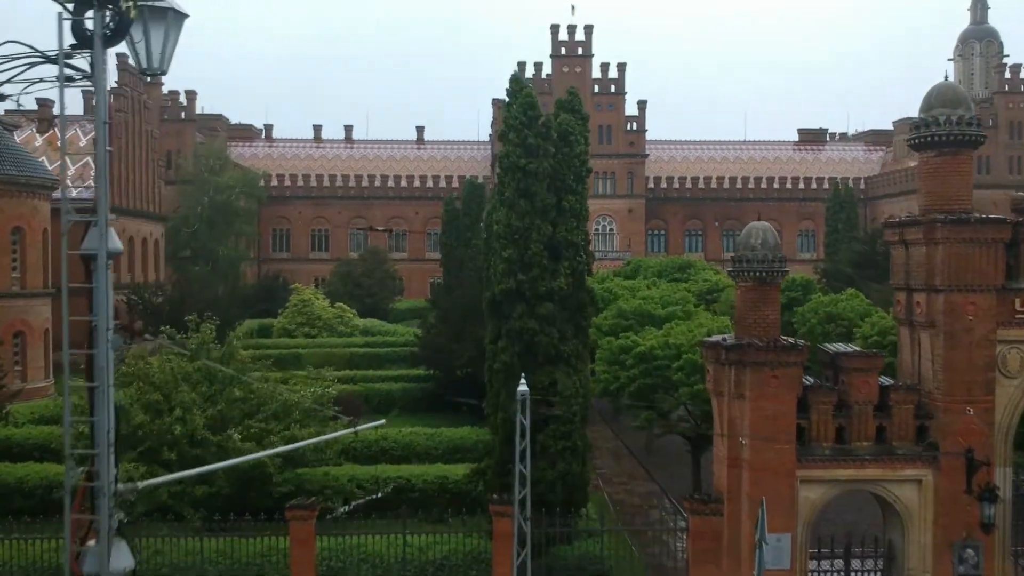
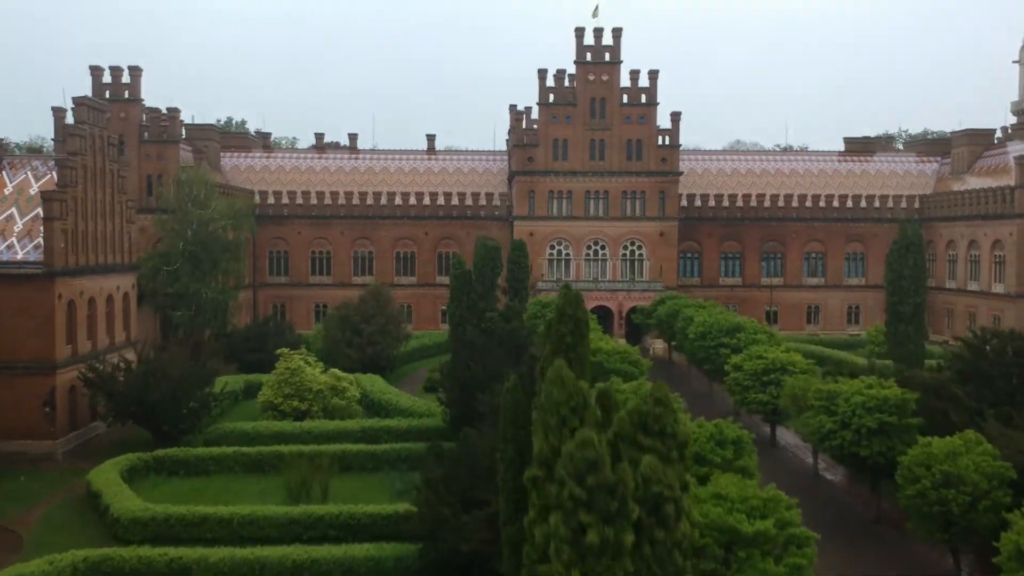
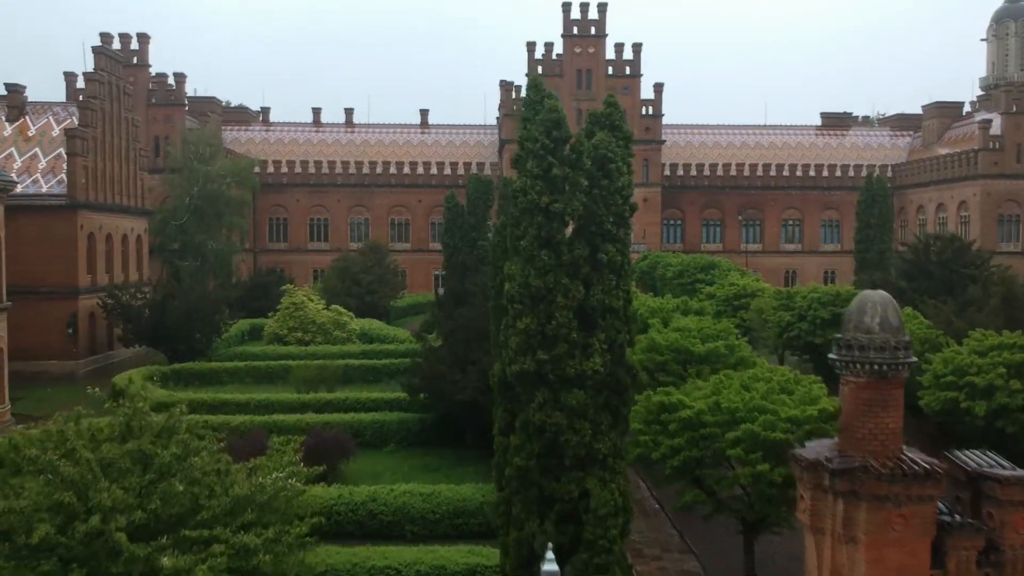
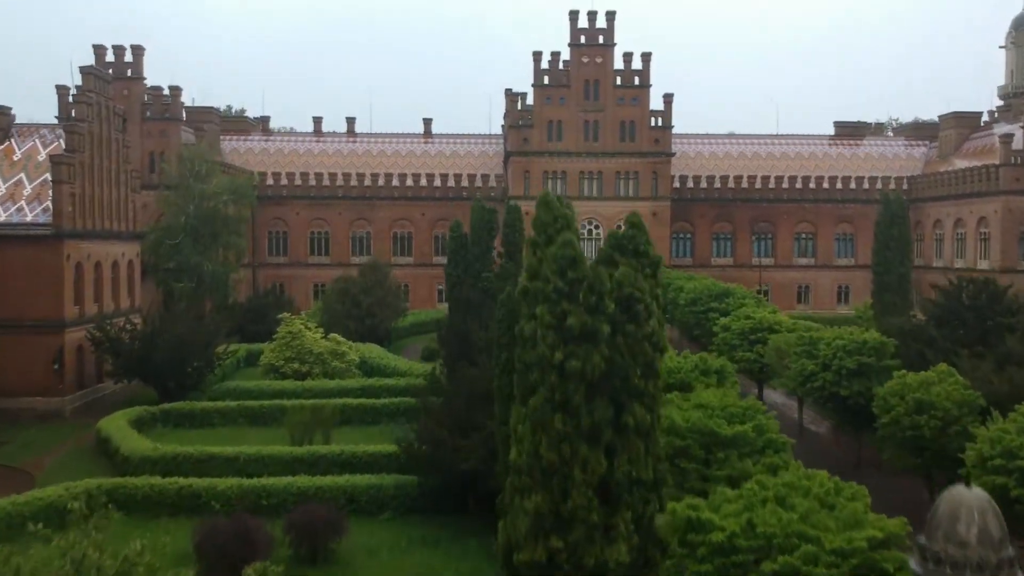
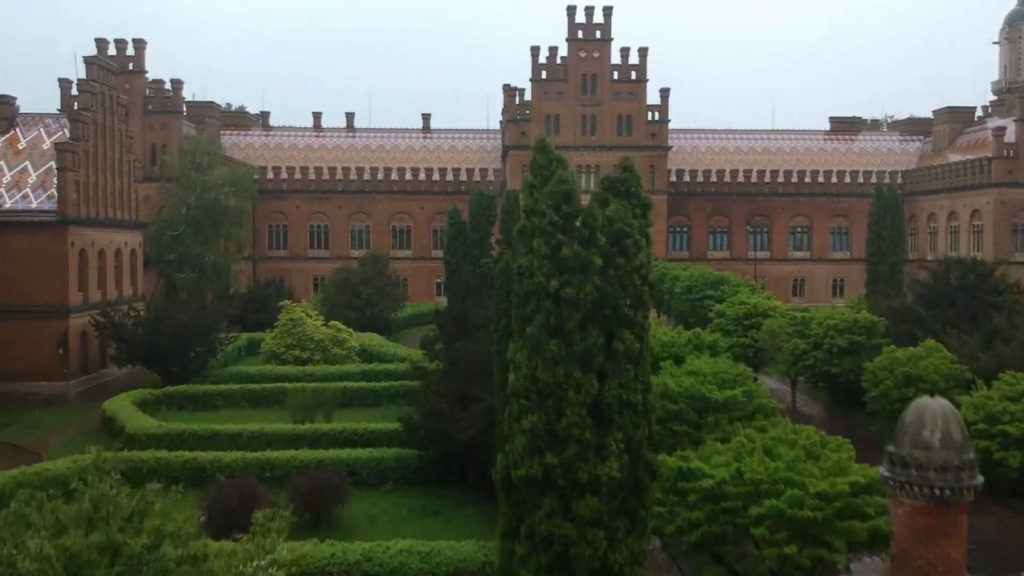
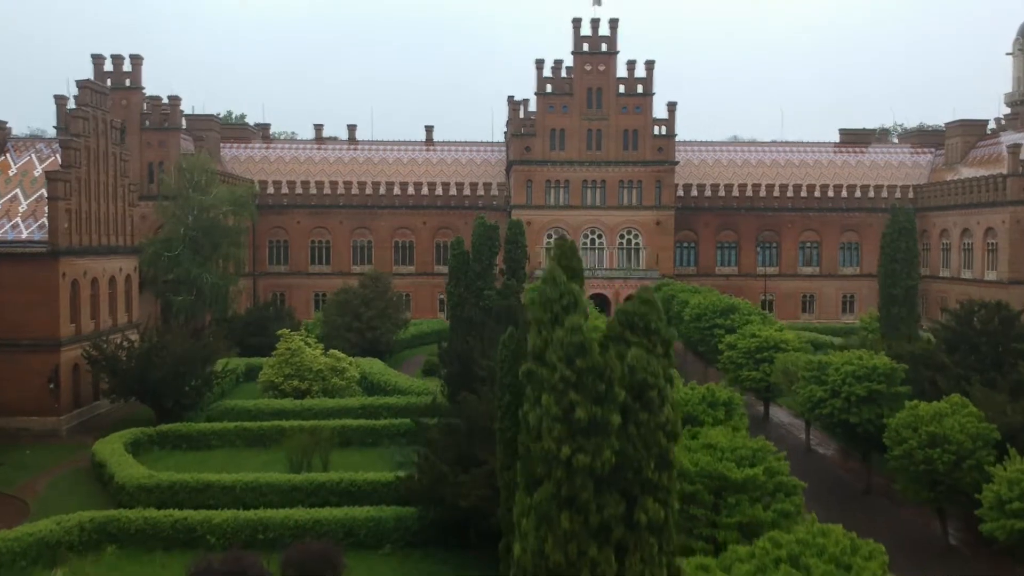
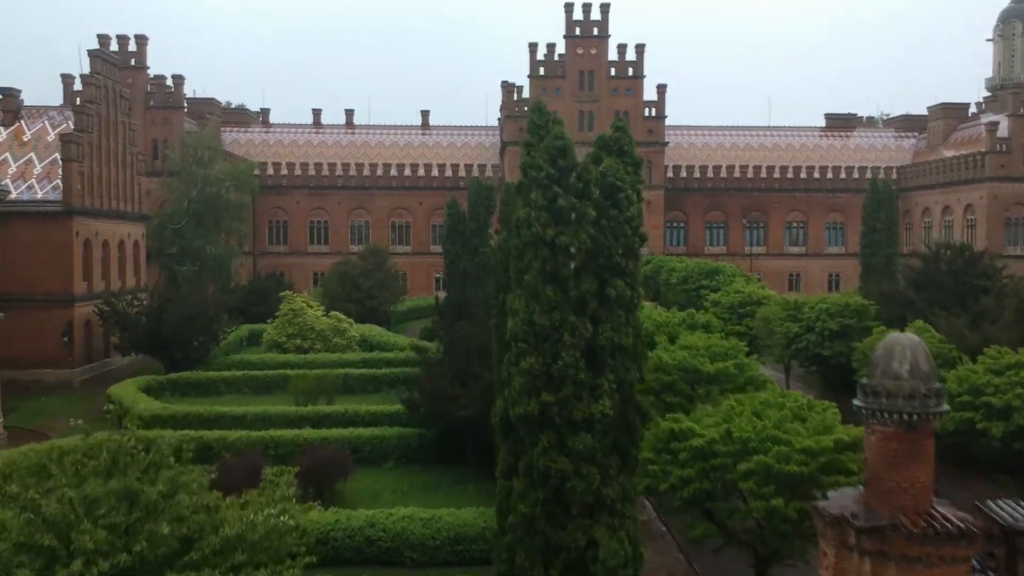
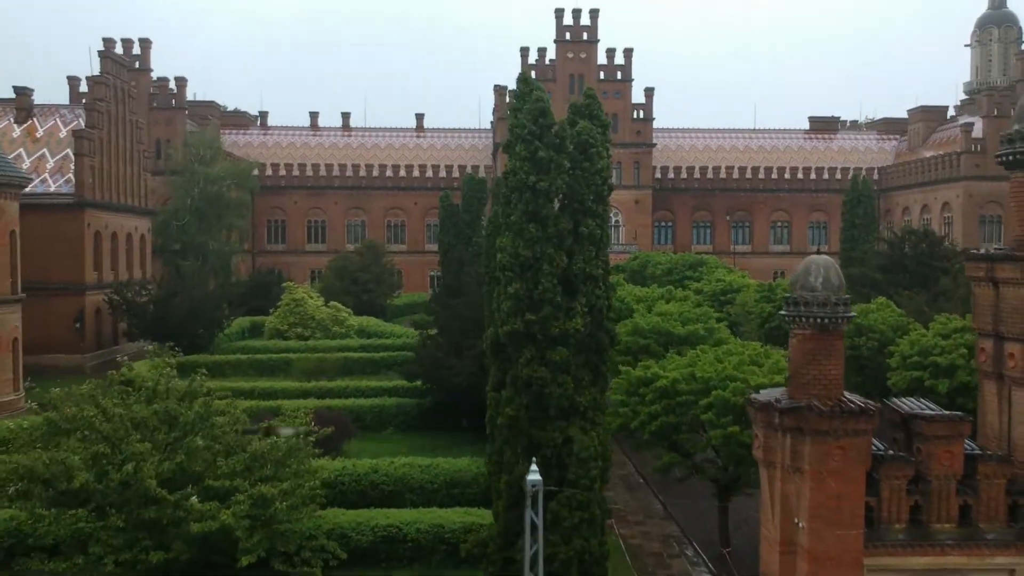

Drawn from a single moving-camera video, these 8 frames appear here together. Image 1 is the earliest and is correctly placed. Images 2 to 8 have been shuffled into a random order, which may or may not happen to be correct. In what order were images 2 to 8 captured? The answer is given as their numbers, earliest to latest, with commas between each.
8, 3, 7, 5, 4, 6, 2
